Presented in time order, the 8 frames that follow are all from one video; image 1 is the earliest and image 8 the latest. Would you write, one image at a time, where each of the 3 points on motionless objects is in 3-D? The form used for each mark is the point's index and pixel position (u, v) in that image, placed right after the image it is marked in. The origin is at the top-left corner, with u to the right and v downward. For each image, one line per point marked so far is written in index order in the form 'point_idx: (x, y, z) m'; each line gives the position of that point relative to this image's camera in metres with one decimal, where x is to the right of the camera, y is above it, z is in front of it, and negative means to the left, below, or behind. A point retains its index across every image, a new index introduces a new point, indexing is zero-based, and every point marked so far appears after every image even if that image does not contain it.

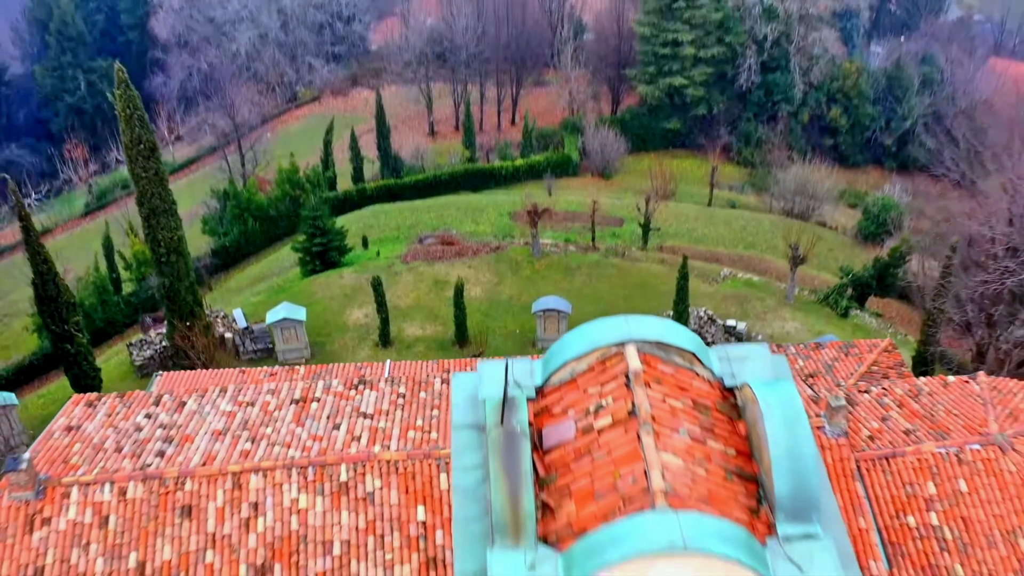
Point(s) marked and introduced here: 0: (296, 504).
0: (-2.3, -2.3, +12.4) m
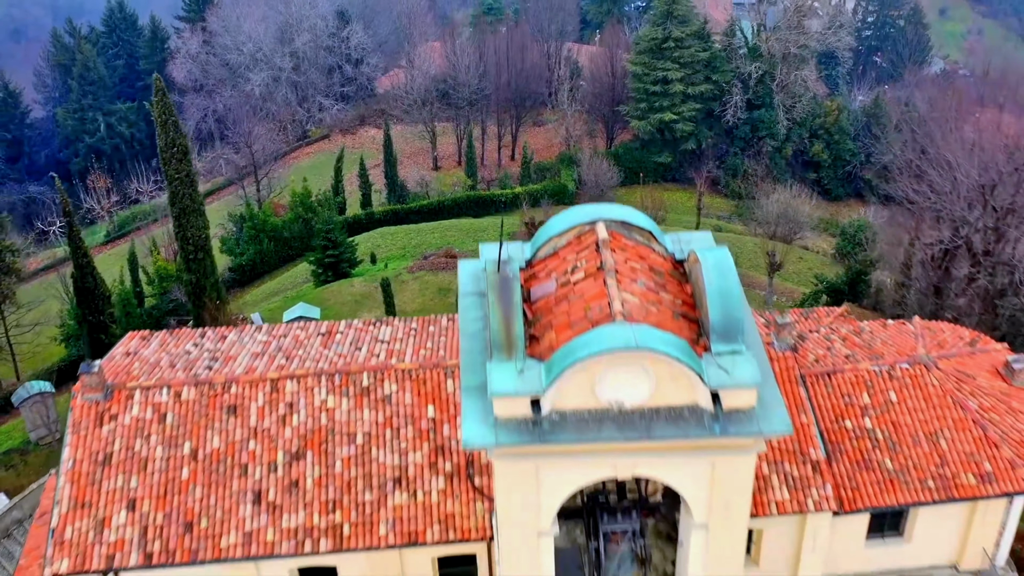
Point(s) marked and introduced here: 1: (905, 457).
0: (-2.4, -1.5, +14.7) m
1: (+5.0, -2.2, +14.7) m
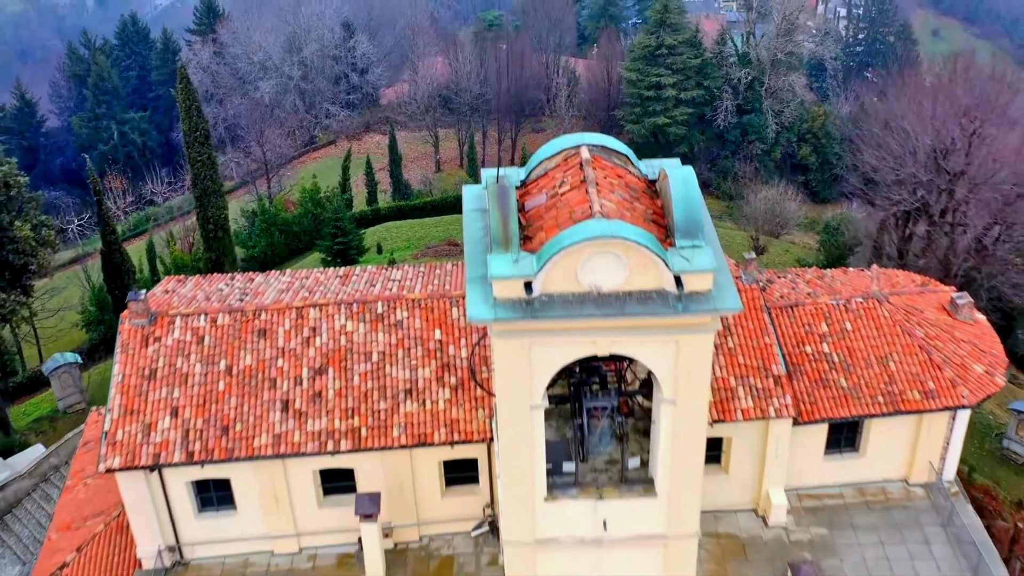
0: (-2.4, -0.6, +16.6) m
1: (+5.0, -1.3, +16.6) m
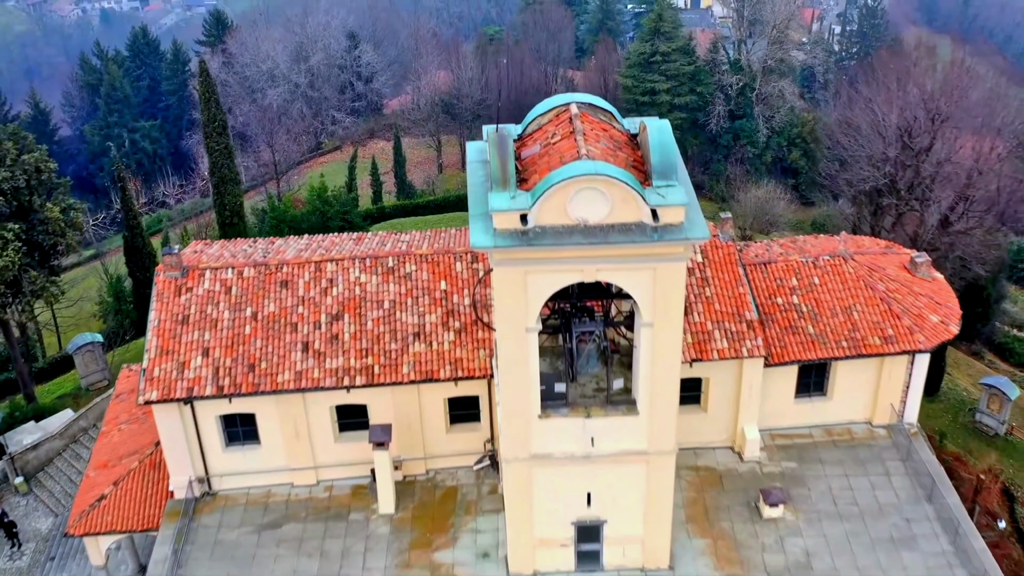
0: (-2.4, +0.1, +18.3) m
1: (+5.0, -0.6, +18.3) m
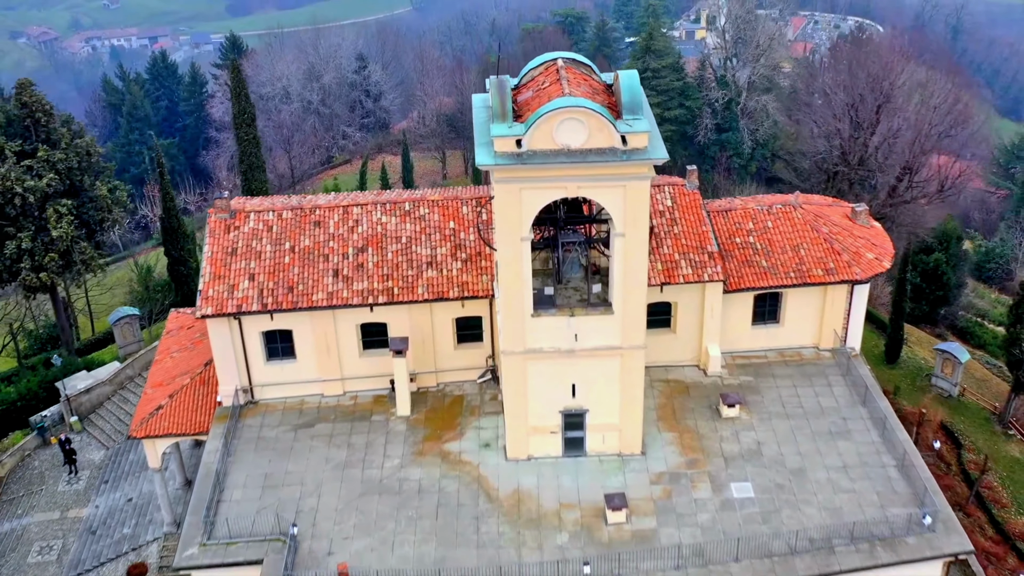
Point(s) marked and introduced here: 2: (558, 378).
0: (-2.5, +1.3, +21.6) m
1: (+4.9, +0.5, +21.6) m
2: (+0.8, -1.4, +18.9) m
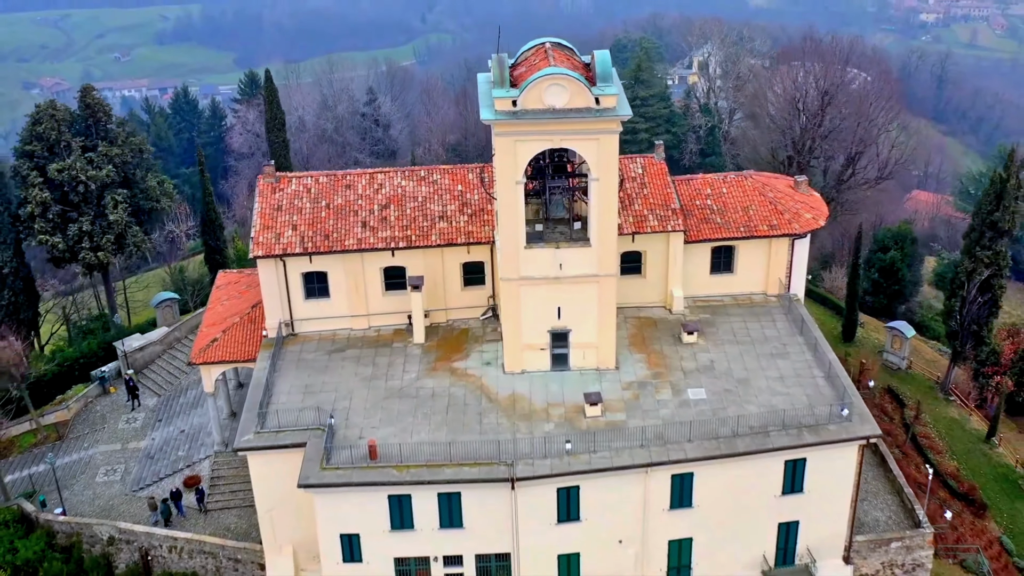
0: (-2.5, +2.3, +26.0) m
1: (+4.9, +1.6, +25.9) m
2: (+0.7, -0.2, +23.2) m
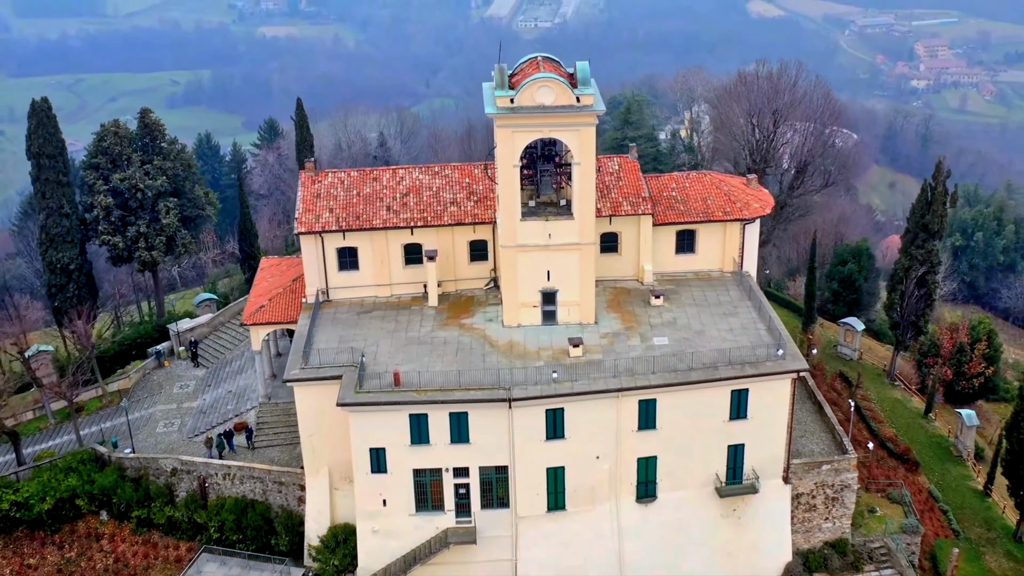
0: (-2.6, +3.0, +31.4) m
1: (+4.8, +2.3, +31.3) m
2: (+0.6, +0.6, +28.5) m
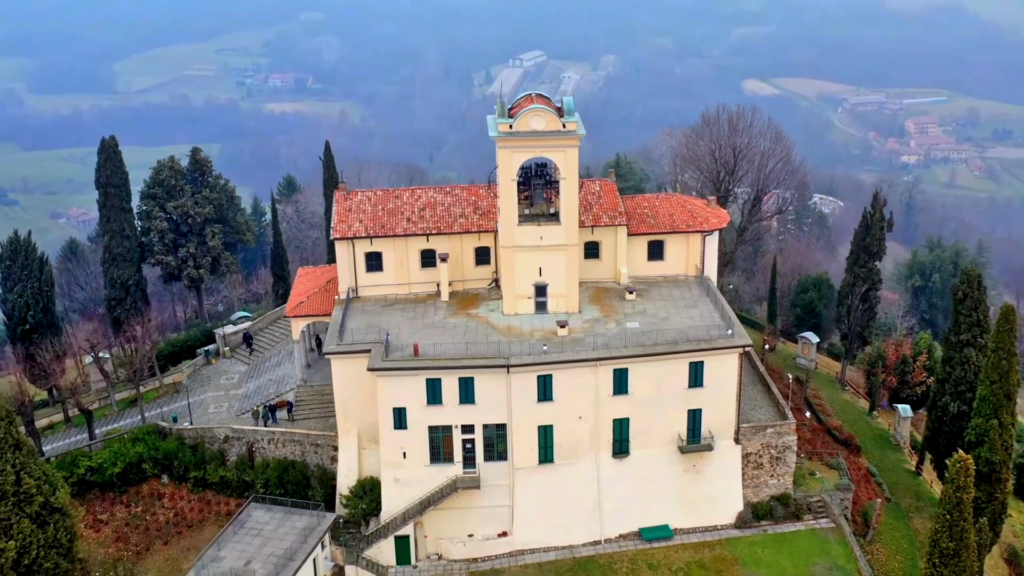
0: (-2.6, +3.0, +37.8) m
1: (+4.8, +2.2, +37.6) m
2: (+0.6, +0.8, +34.7) m
